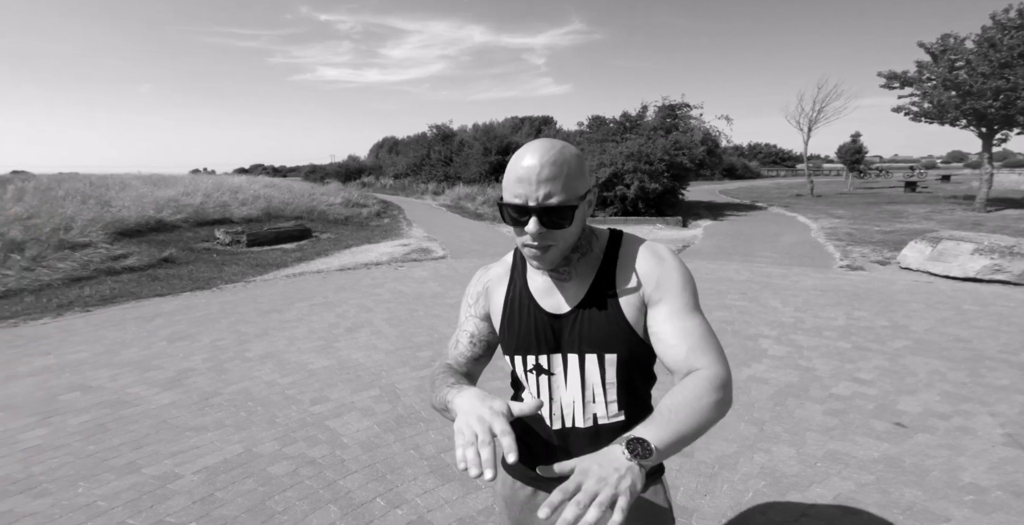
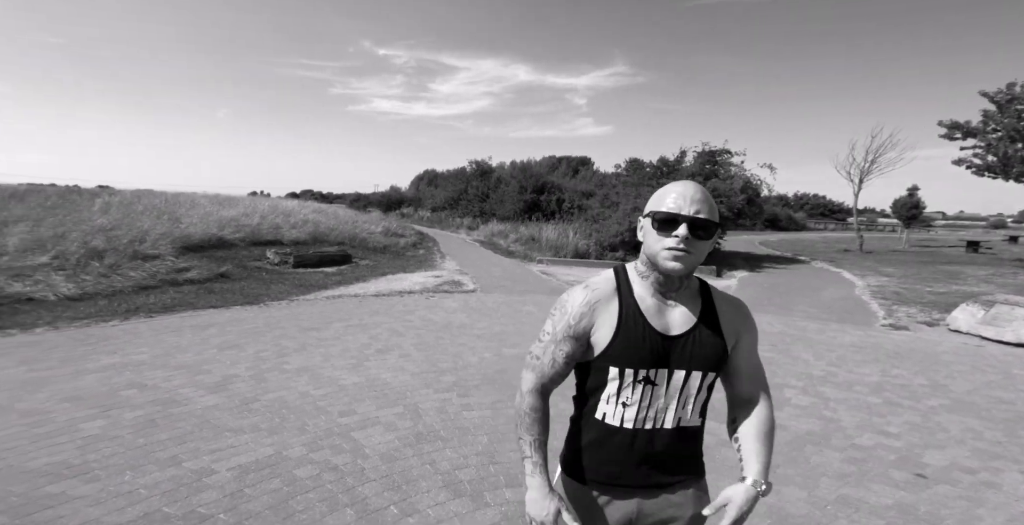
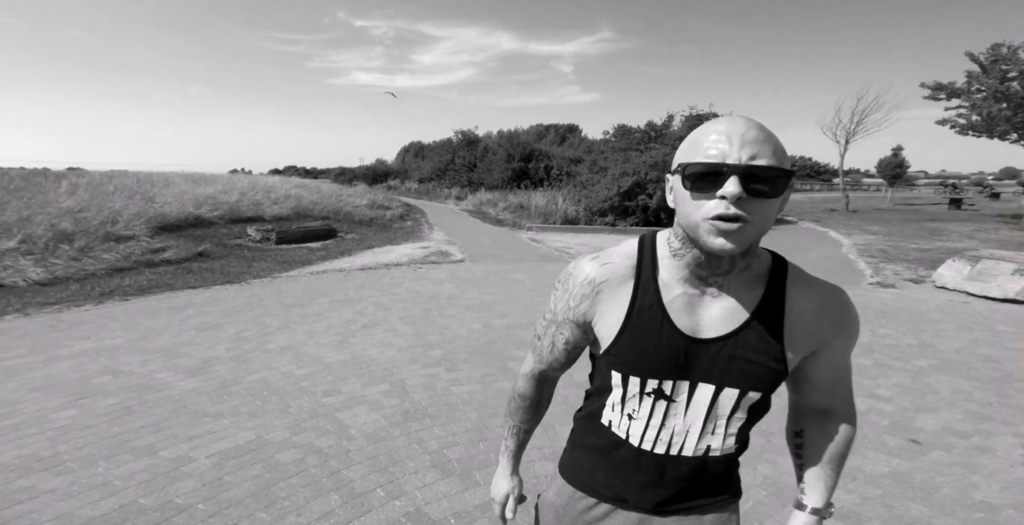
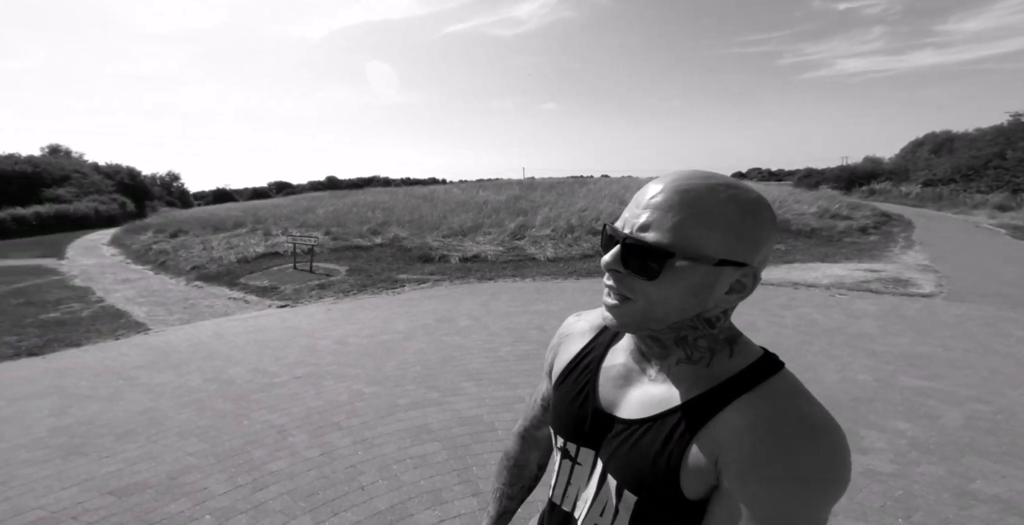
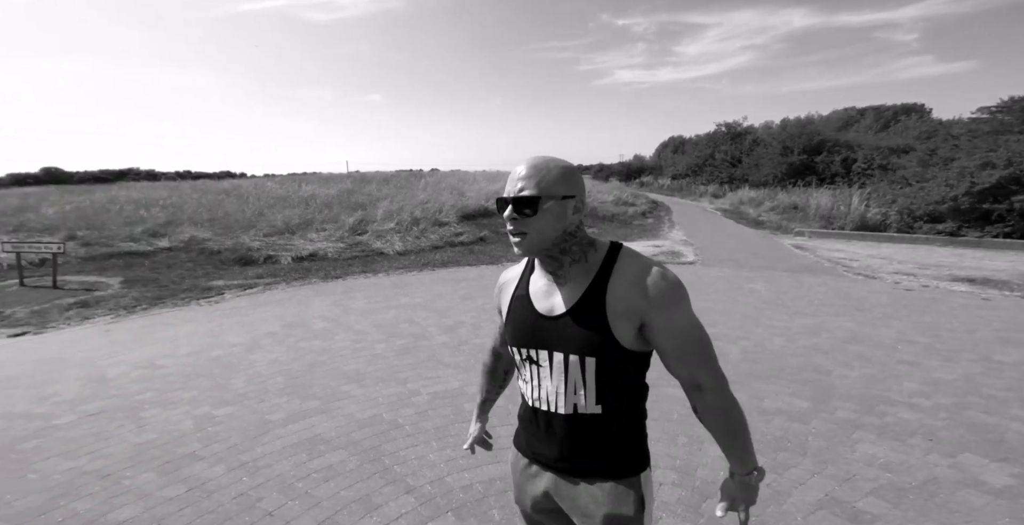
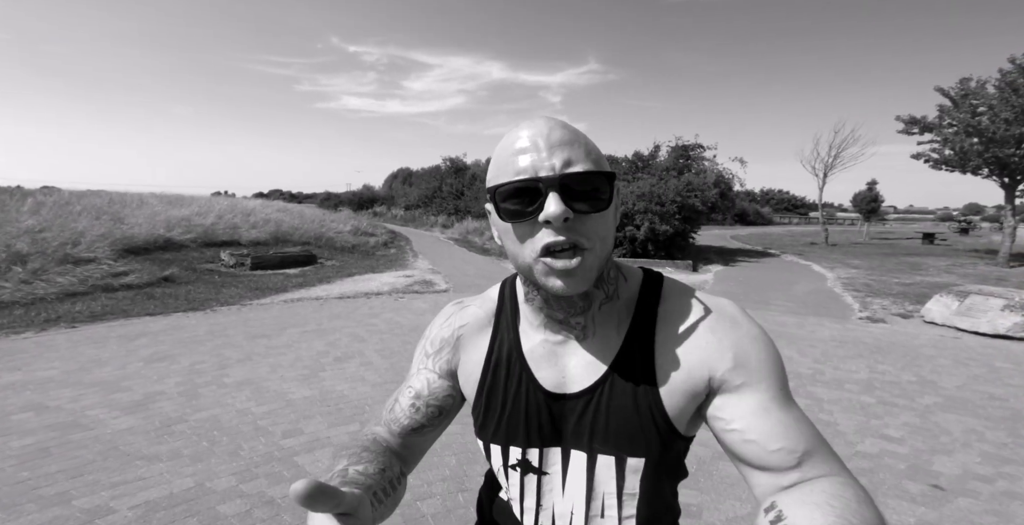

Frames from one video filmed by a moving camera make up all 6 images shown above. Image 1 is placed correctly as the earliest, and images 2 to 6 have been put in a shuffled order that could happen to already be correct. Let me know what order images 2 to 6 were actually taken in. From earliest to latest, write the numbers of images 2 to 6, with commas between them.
3, 6, 2, 5, 4
